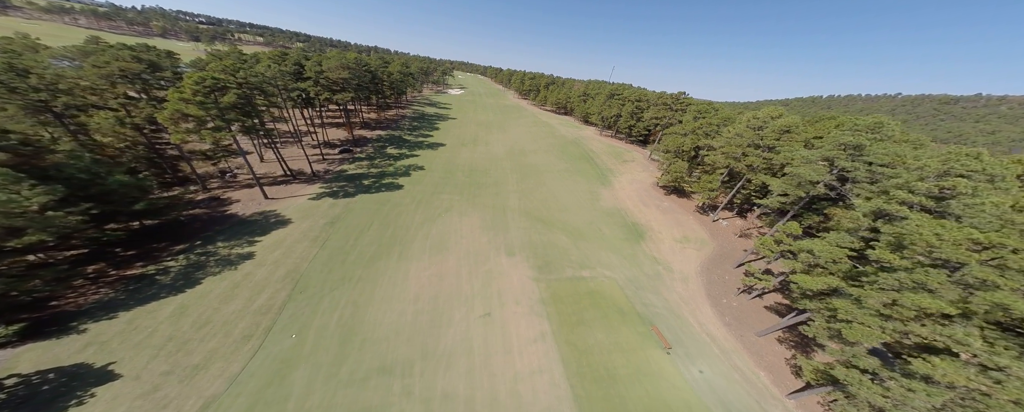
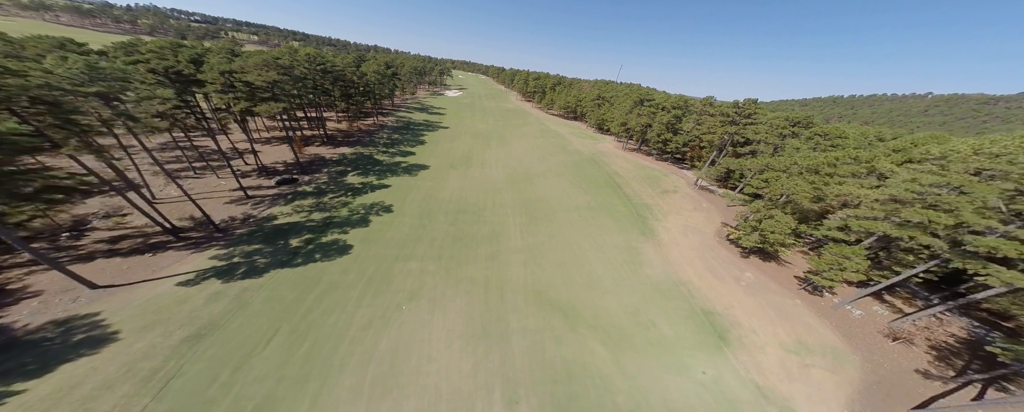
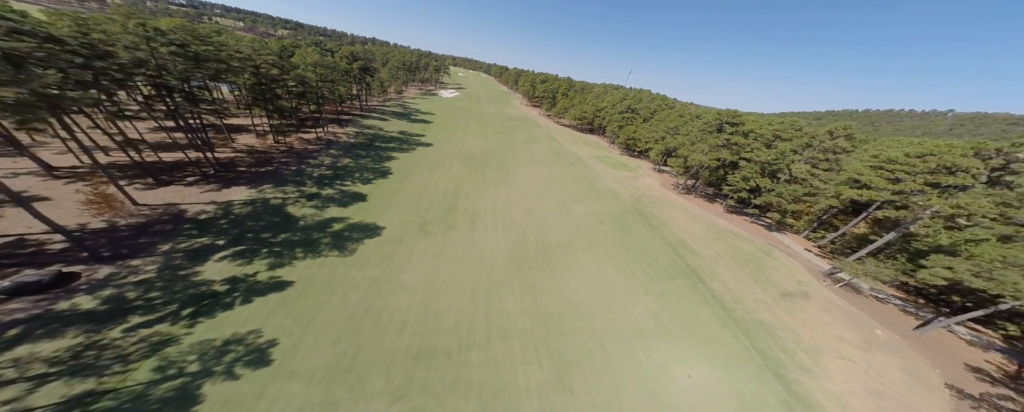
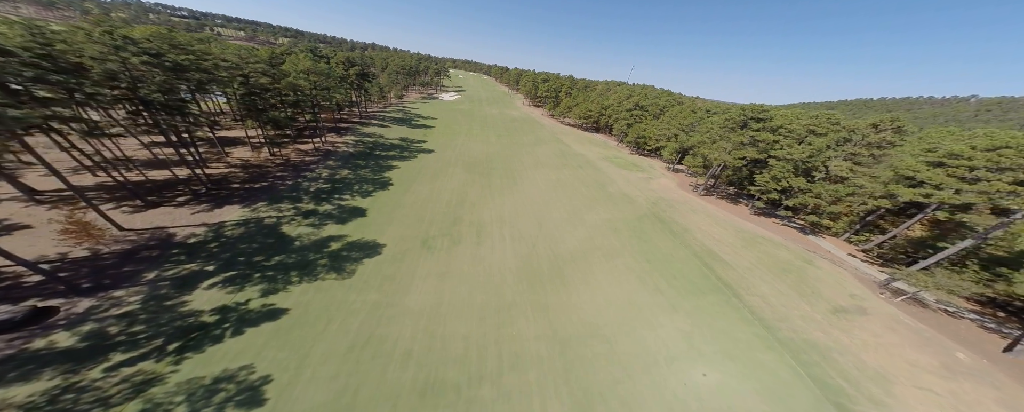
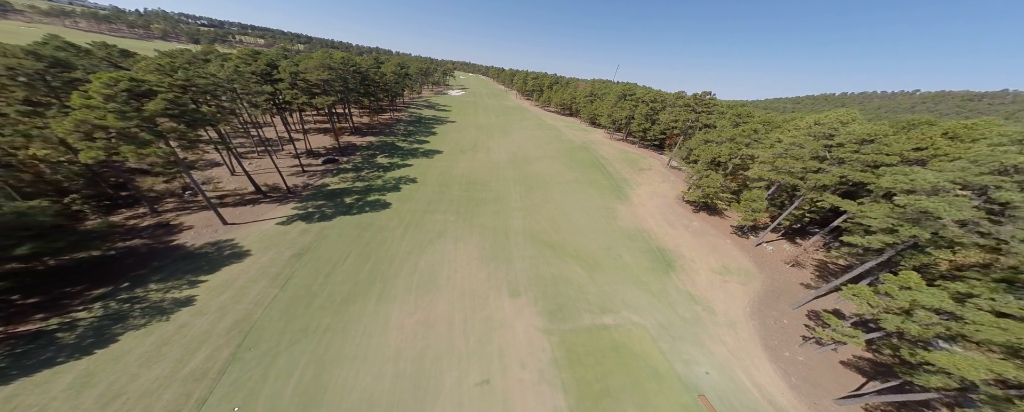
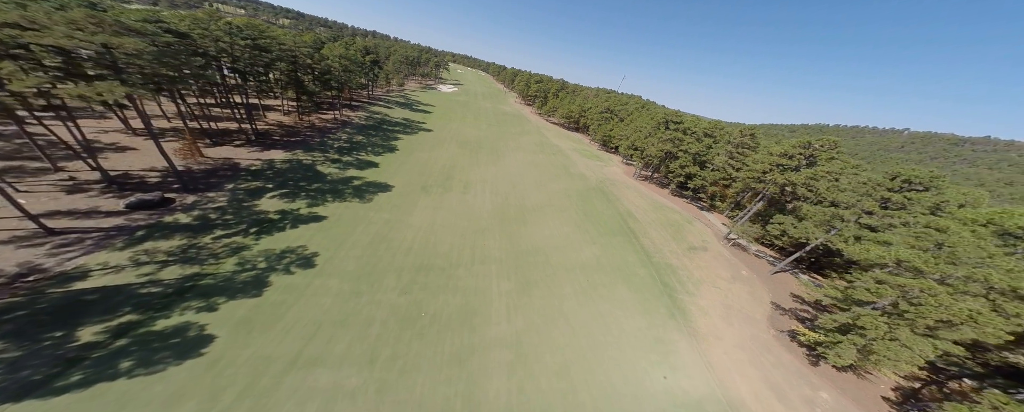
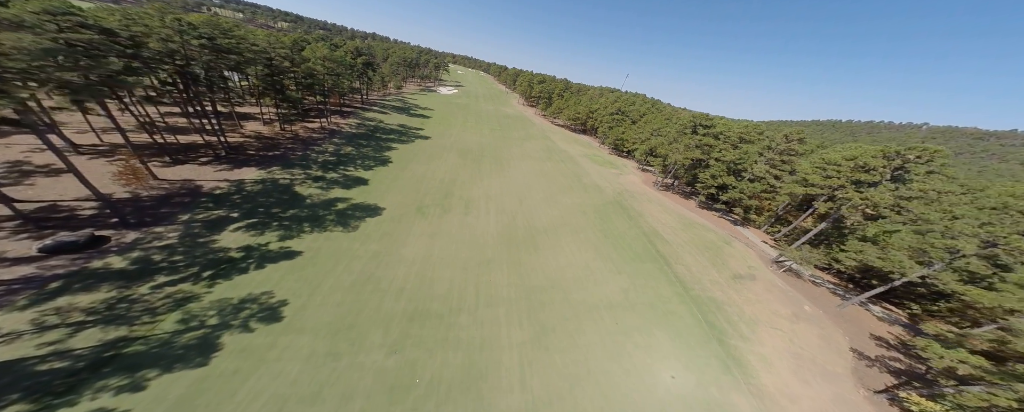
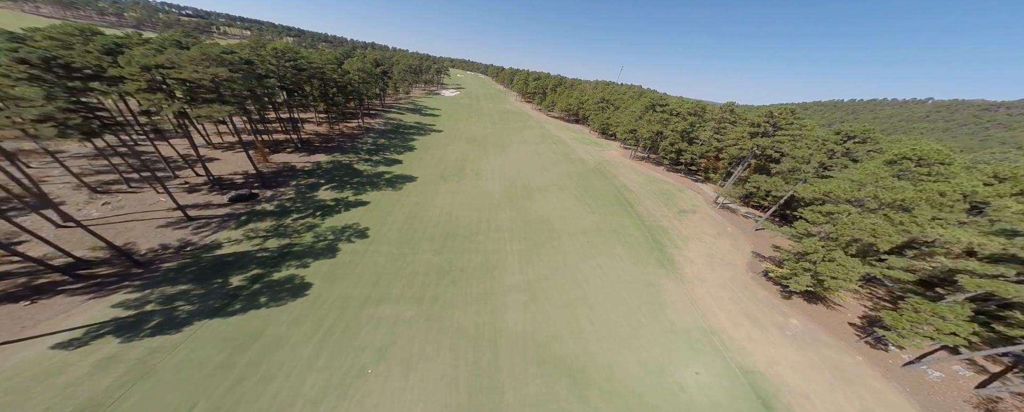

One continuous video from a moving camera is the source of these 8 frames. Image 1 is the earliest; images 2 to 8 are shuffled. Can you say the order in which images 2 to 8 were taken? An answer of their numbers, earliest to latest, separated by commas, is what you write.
5, 2, 8, 6, 7, 3, 4
